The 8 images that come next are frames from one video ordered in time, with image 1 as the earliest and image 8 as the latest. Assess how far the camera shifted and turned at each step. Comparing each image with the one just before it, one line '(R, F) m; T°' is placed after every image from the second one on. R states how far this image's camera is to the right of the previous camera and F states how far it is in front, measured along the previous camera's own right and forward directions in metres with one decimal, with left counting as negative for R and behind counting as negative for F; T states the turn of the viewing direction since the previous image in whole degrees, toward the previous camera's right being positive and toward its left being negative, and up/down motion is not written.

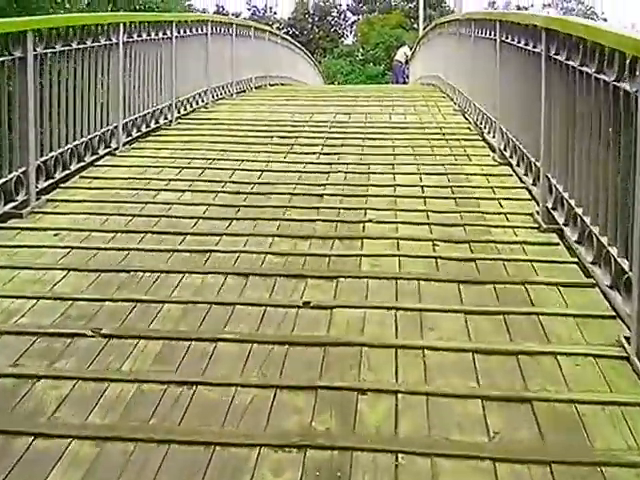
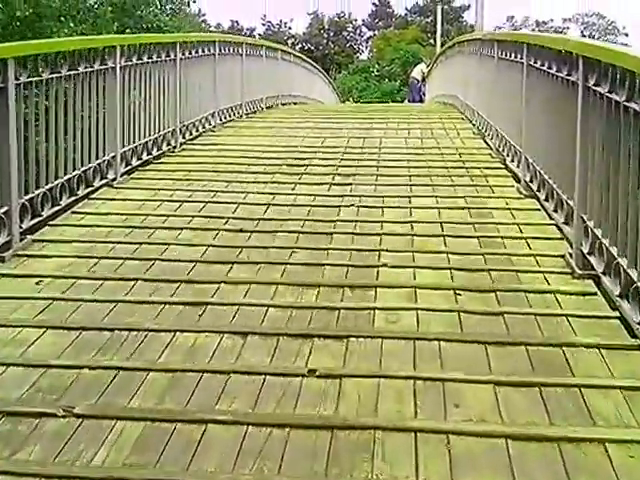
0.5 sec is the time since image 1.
(0.0, +0.5) m; -1°
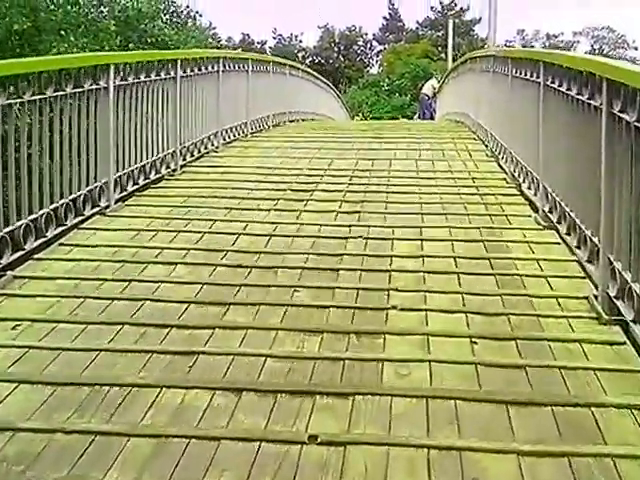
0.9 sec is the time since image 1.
(0.0, +0.3) m; 0°
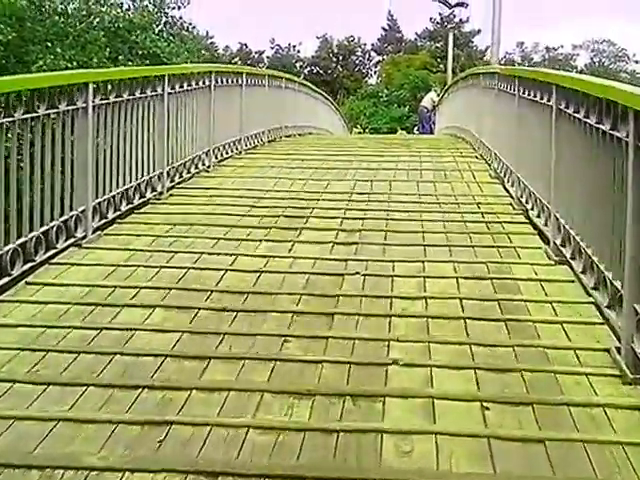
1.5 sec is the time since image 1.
(0.0, +0.4) m; 0°
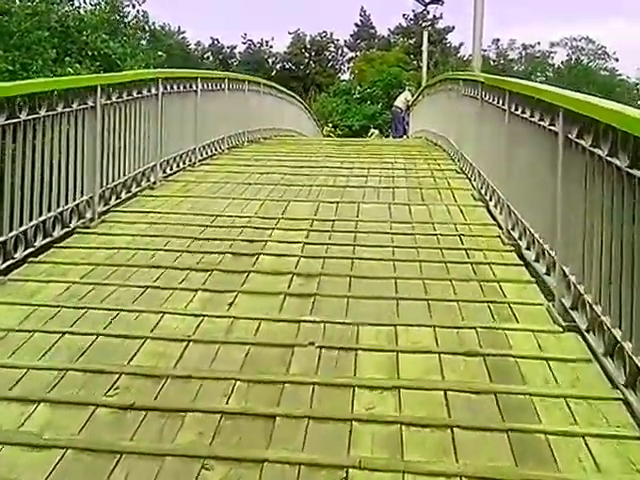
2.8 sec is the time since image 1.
(+0.1, +1.1) m; +1°
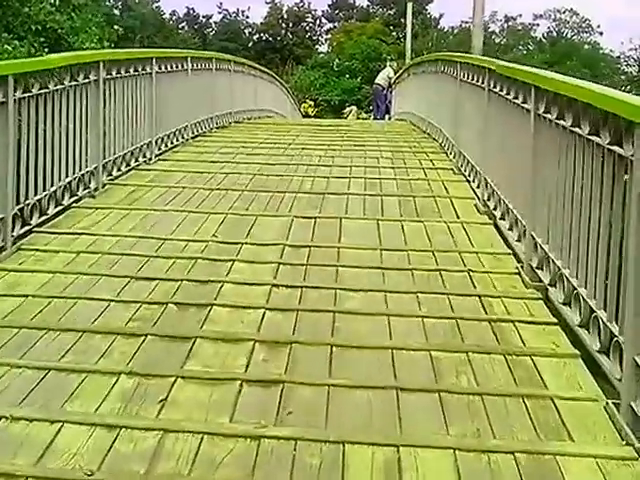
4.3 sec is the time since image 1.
(0.0, +1.3) m; +1°
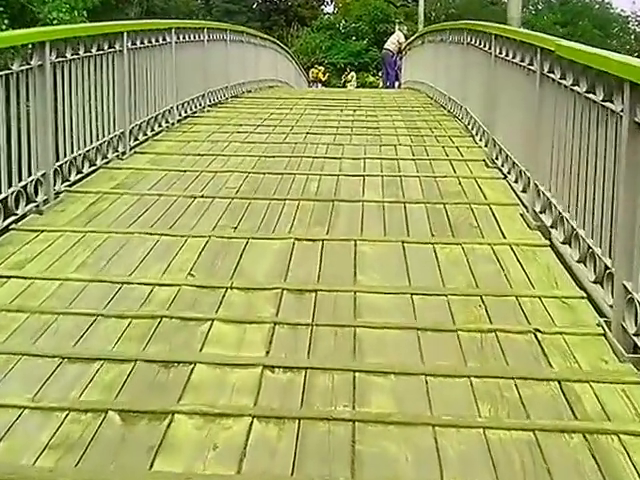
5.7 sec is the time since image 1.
(0.0, +1.3) m; 0°
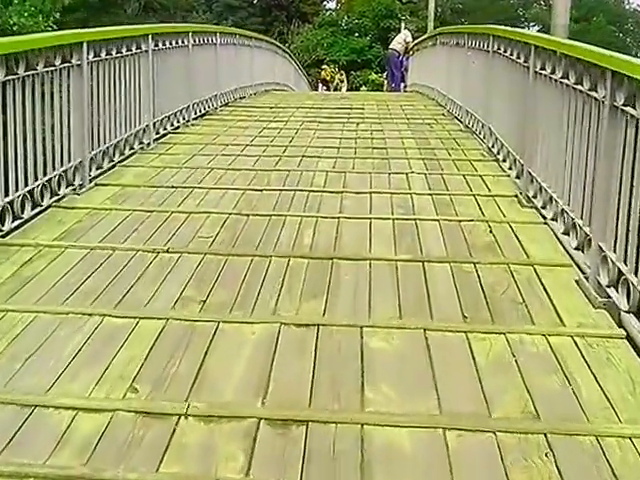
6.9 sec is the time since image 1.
(0.0, +1.2) m; 0°
